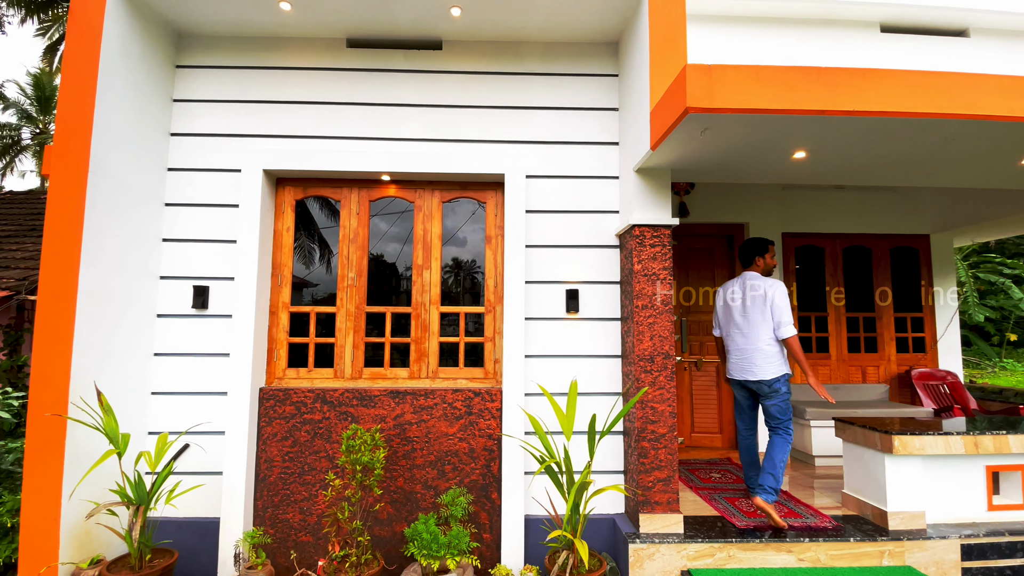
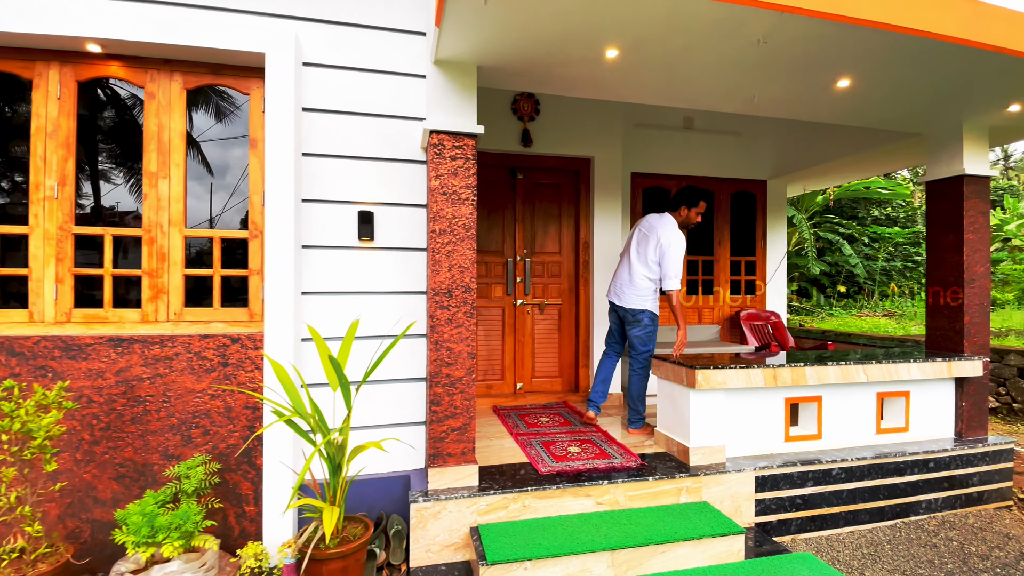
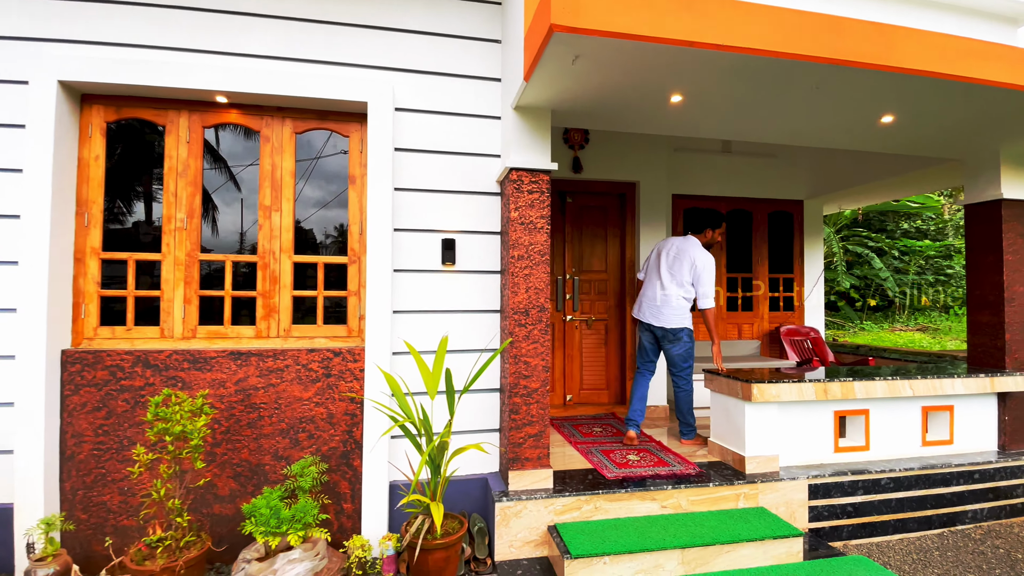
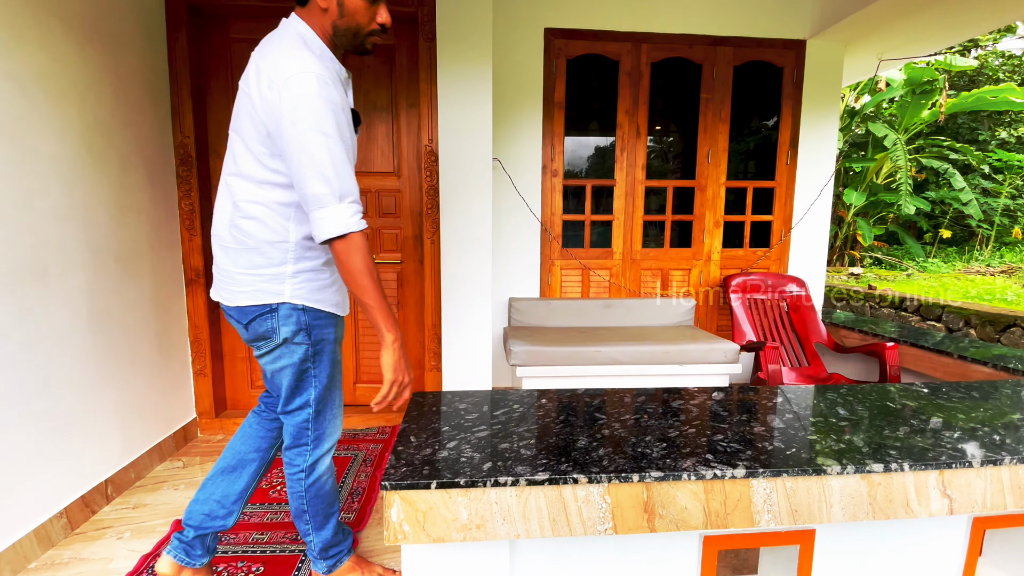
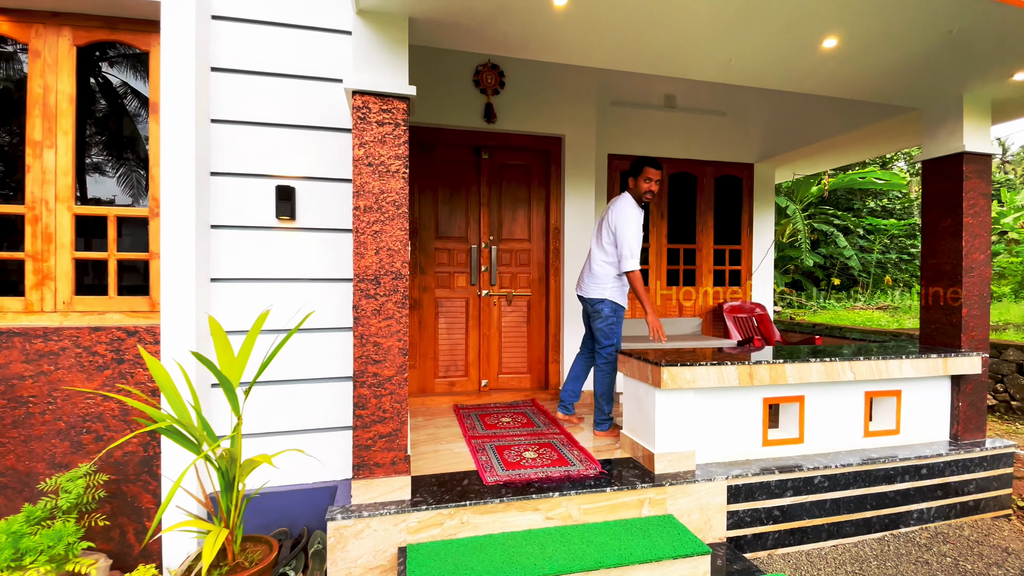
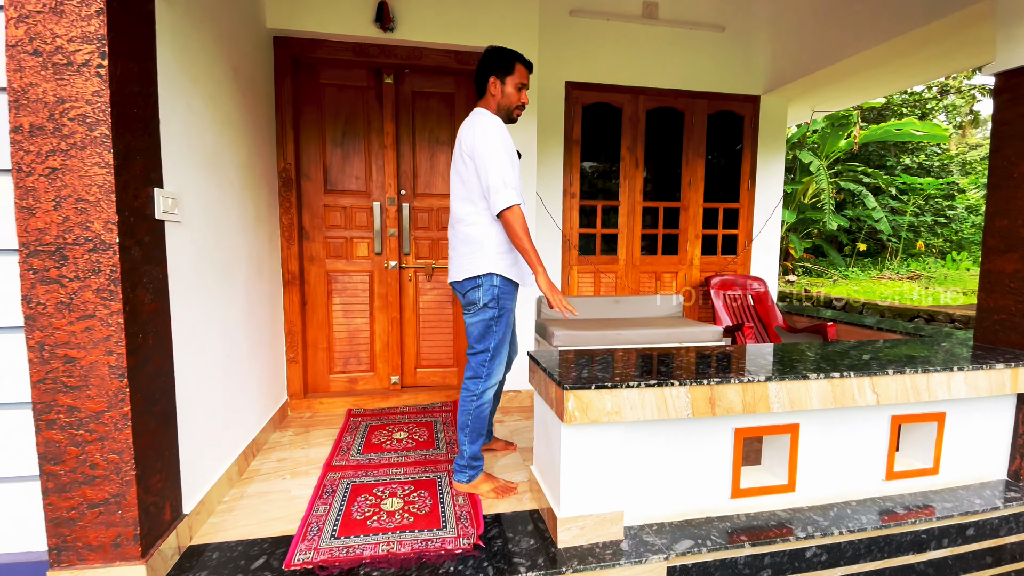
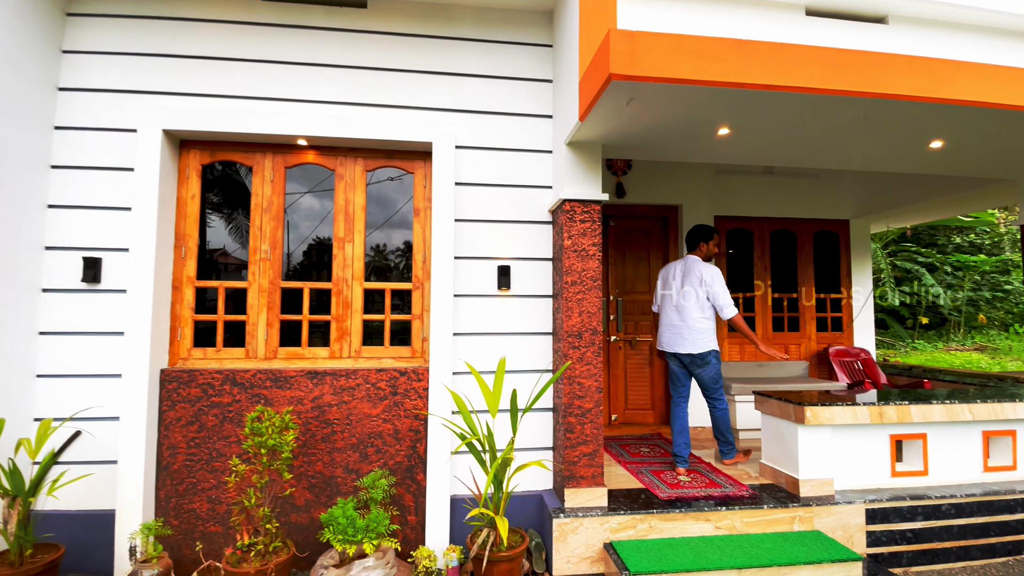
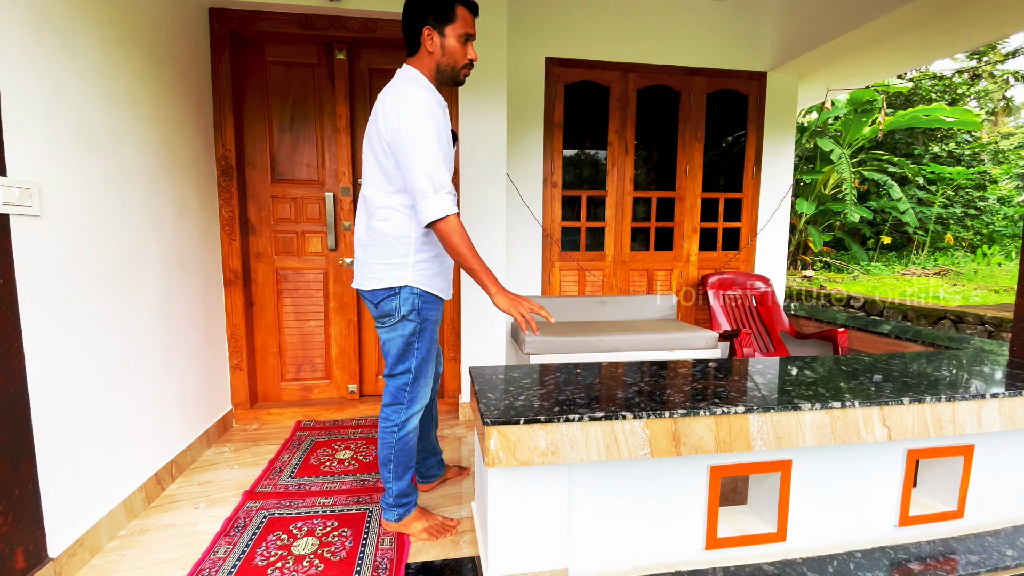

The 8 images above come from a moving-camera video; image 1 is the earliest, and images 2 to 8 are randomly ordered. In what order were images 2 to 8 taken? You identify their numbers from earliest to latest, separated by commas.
7, 3, 2, 5, 6, 8, 4
